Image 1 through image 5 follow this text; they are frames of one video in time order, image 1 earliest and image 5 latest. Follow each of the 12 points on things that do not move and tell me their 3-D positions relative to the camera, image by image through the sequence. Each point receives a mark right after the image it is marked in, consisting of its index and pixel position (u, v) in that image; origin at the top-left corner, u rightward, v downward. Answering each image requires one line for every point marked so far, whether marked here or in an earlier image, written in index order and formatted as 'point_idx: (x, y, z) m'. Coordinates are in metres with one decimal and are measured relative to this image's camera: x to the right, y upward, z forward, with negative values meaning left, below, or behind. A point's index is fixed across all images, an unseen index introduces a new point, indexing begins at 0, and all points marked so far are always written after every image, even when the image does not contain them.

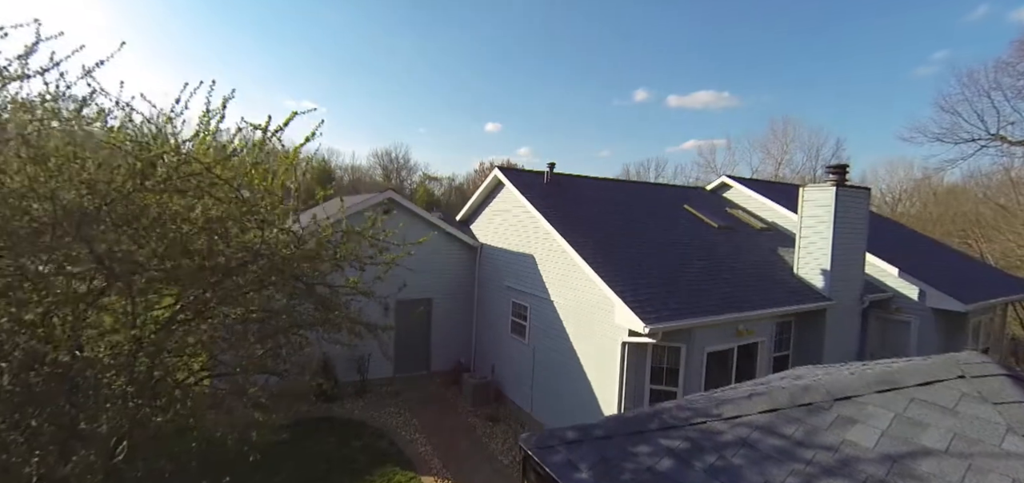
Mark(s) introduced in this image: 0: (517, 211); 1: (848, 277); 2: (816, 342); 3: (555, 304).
0: (+0.1, +0.7, +11.0) m
1: (+7.2, -0.7, +10.5) m
2: (+6.4, -2.1, +10.1) m
3: (+0.9, -1.3, +10.1) m
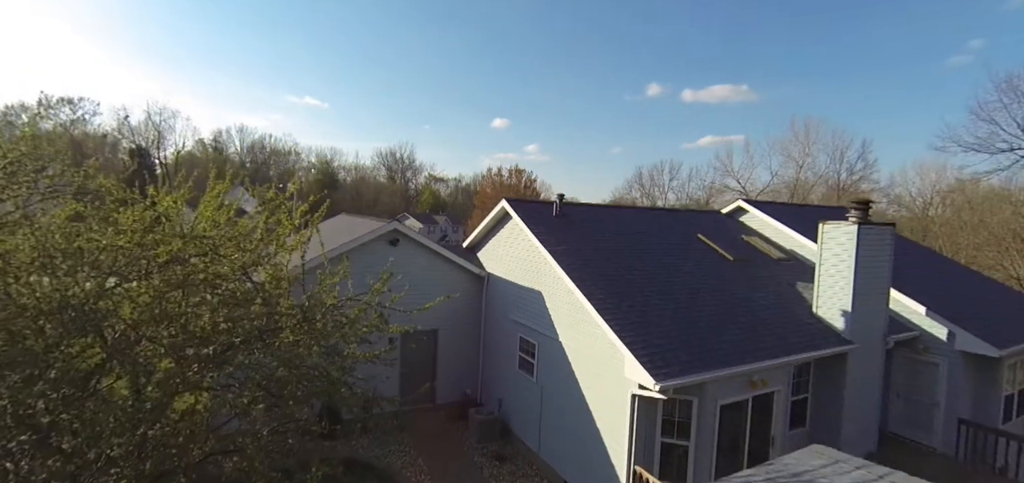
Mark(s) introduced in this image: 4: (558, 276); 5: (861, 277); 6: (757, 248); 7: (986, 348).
0: (+0.3, -0.1, +10.6) m
1: (+7.4, -1.6, +10.1) m
2: (+6.6, -2.9, +9.8) m
3: (+1.0, -2.1, +9.8) m
4: (+0.9, -0.7, +9.9) m
5: (+7.0, -0.7, +9.9) m
6: (+6.2, -0.2, +12.3) m
7: (+9.3, -2.1, +9.5) m
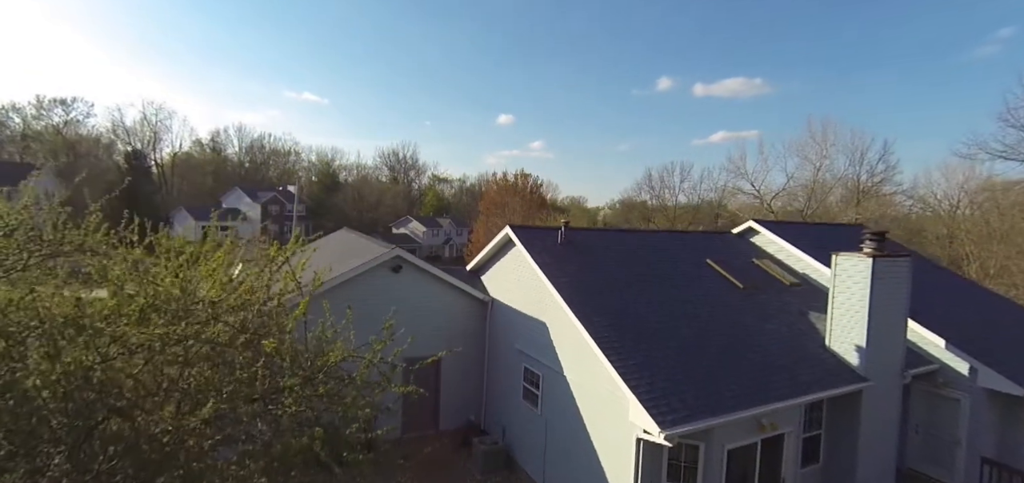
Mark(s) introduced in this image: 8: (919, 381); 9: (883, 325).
0: (+0.4, -0.7, +10.3) m
1: (+7.5, -2.2, +9.7) m
2: (+6.7, -3.6, +9.5) m
3: (+1.1, -2.7, +9.5) m
4: (+1.0, -1.3, +9.5) m
5: (+7.1, -1.4, +9.5) m
6: (+6.4, -0.8, +11.9) m
7: (+9.4, -2.8, +9.2) m
8: (+8.6, -3.0, +10.3) m
9: (+7.4, -1.7, +9.7) m
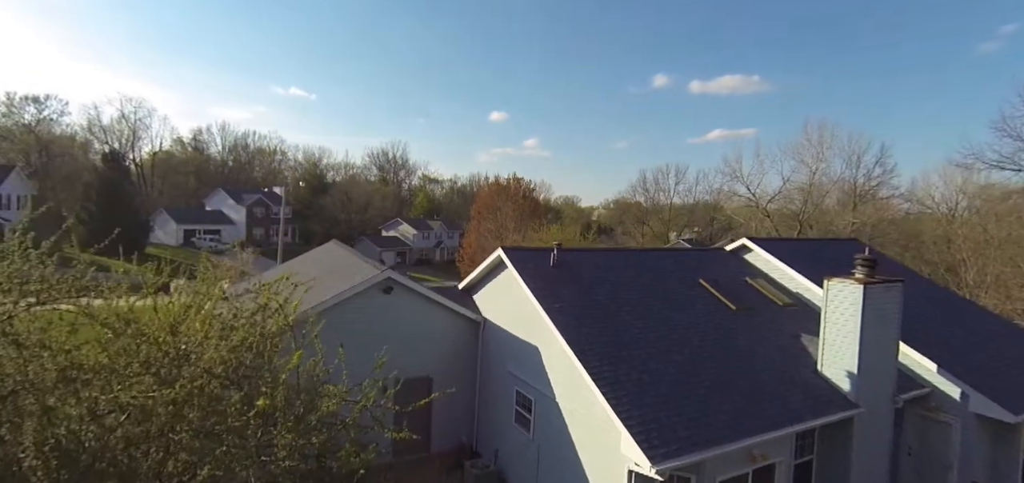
0: (+0.3, -1.1, +10.0) m
1: (+7.3, -2.7, +9.7) m
2: (+6.5, -4.1, +9.5) m
3: (+1.0, -3.2, +9.4) m
4: (+0.9, -1.8, +9.3) m
5: (+7.0, -1.9, +9.4) m
6: (+6.2, -1.2, +11.8) m
7: (+9.3, -3.3, +9.2) m
8: (+8.4, -3.5, +10.3) m
9: (+7.3, -2.2, +9.6) m
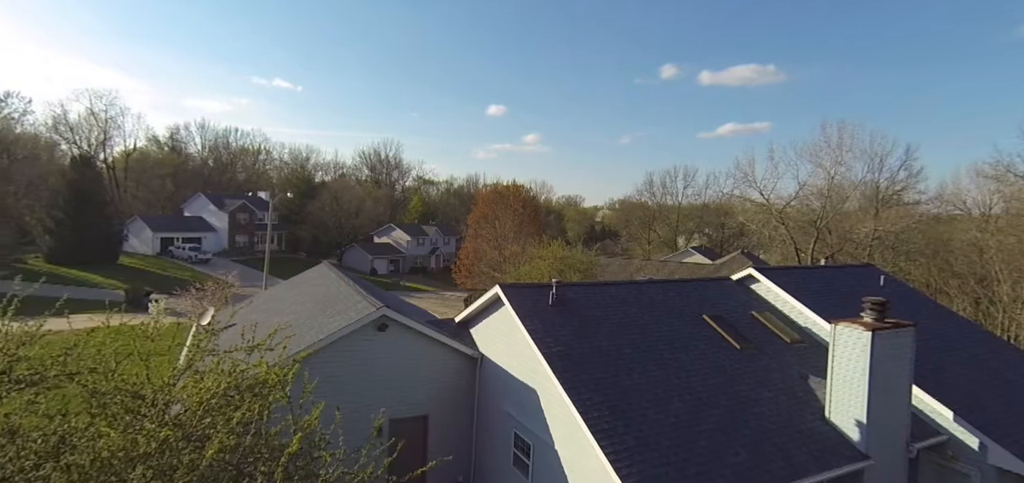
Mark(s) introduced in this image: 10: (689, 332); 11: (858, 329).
0: (+0.3, -1.9, +9.2) m
1: (+7.4, -3.5, +8.9) m
2: (+6.5, -4.9, +8.8) m
3: (+1.0, -4.0, +8.7) m
4: (+0.9, -2.6, +8.5) m
5: (+7.0, -2.7, +8.6) m
6: (+6.2, -1.8, +11.0) m
7: (+9.3, -4.1, +8.5) m
8: (+8.4, -4.2, +9.6) m
9: (+7.3, -3.0, +8.8) m
10: (+4.1, -1.7, +10.4) m
11: (+6.9, -1.6, +8.6) m
